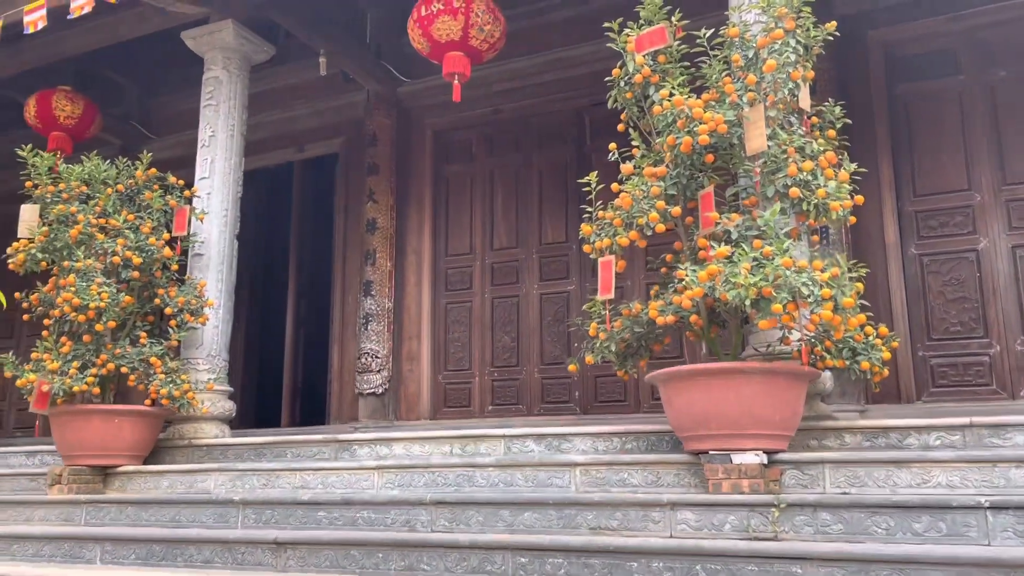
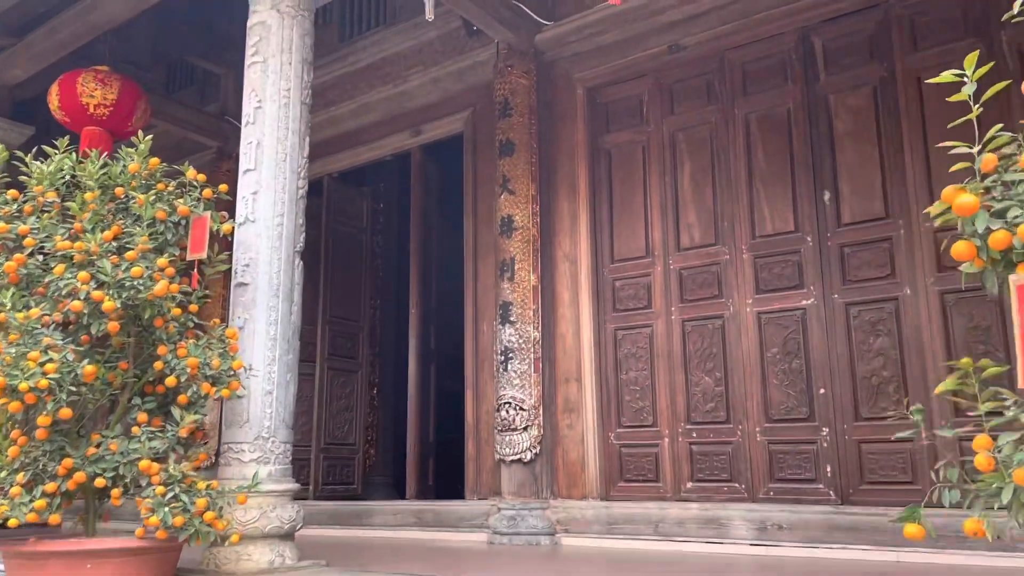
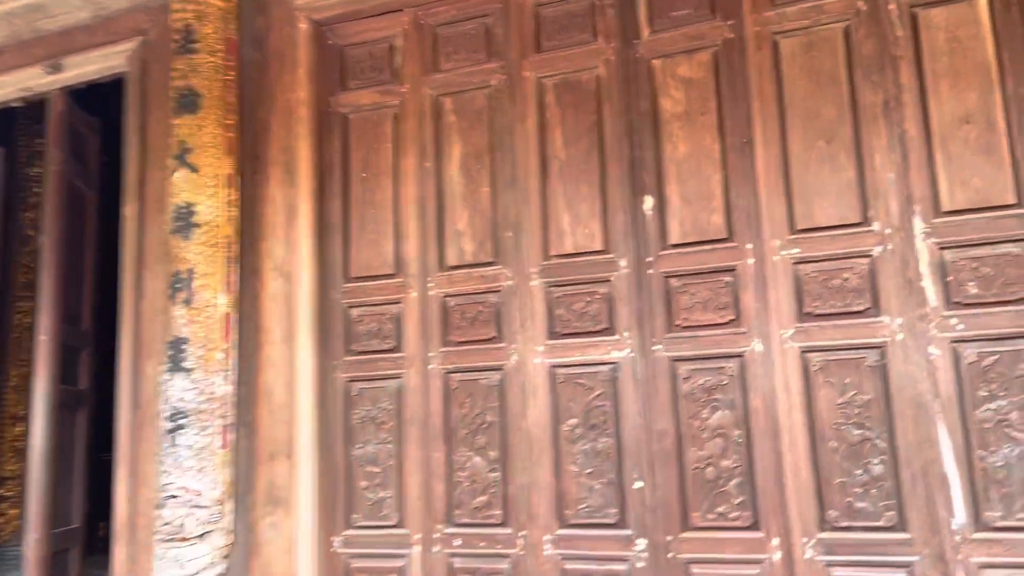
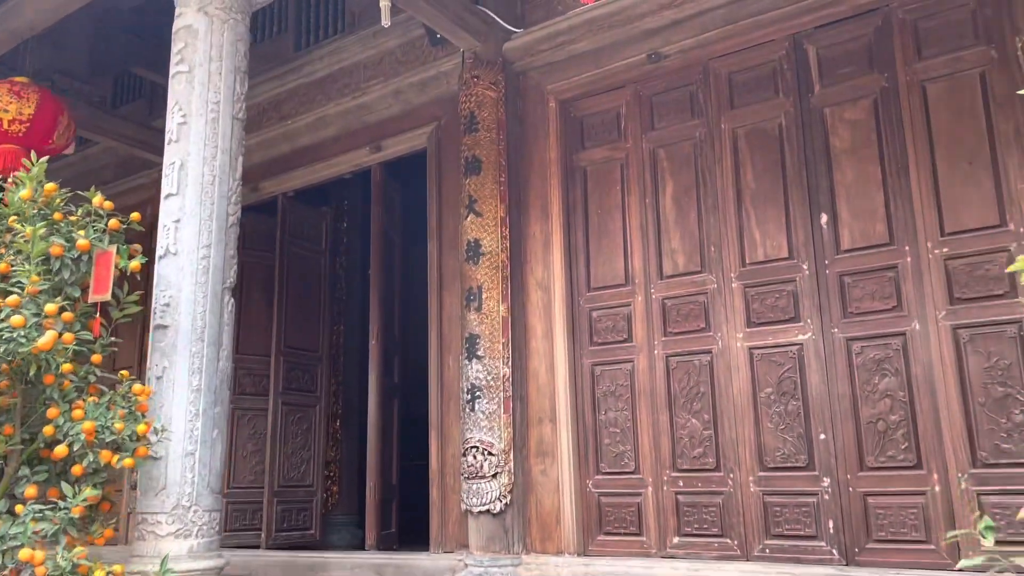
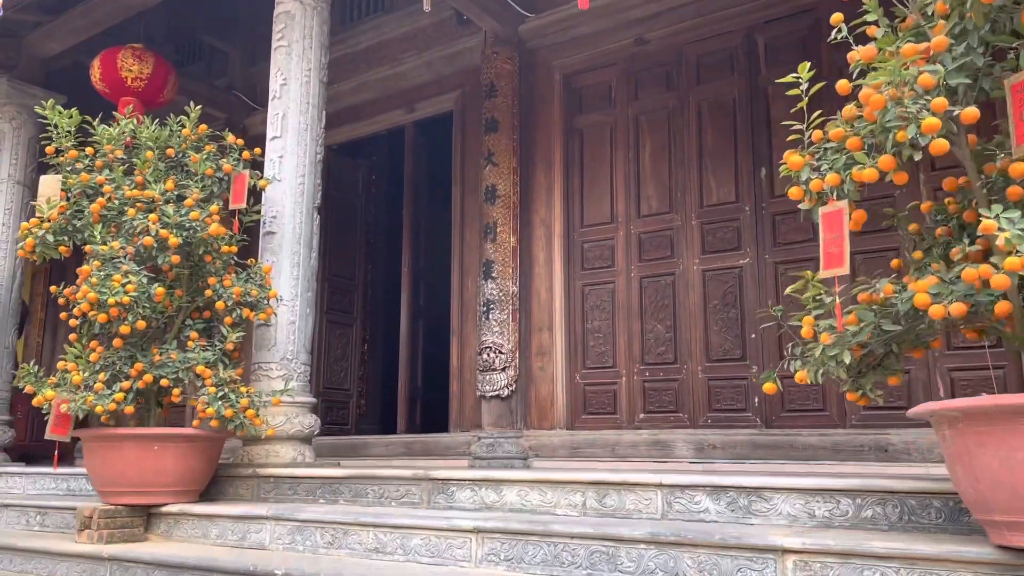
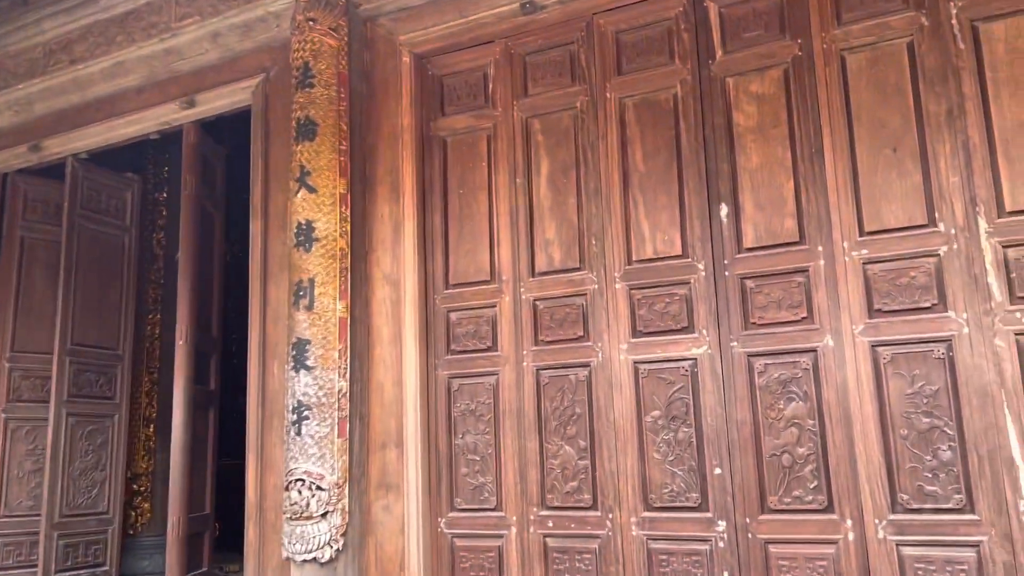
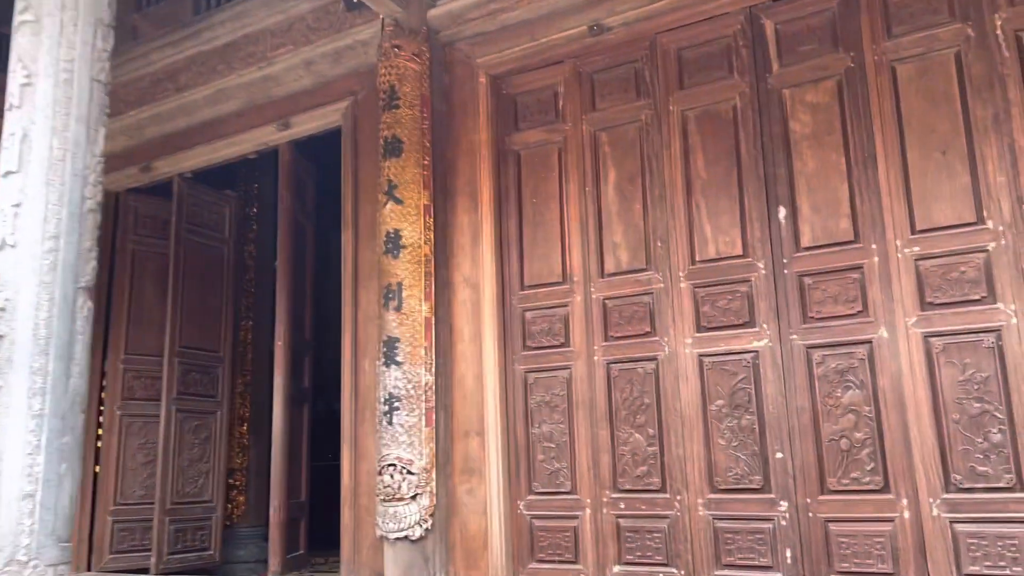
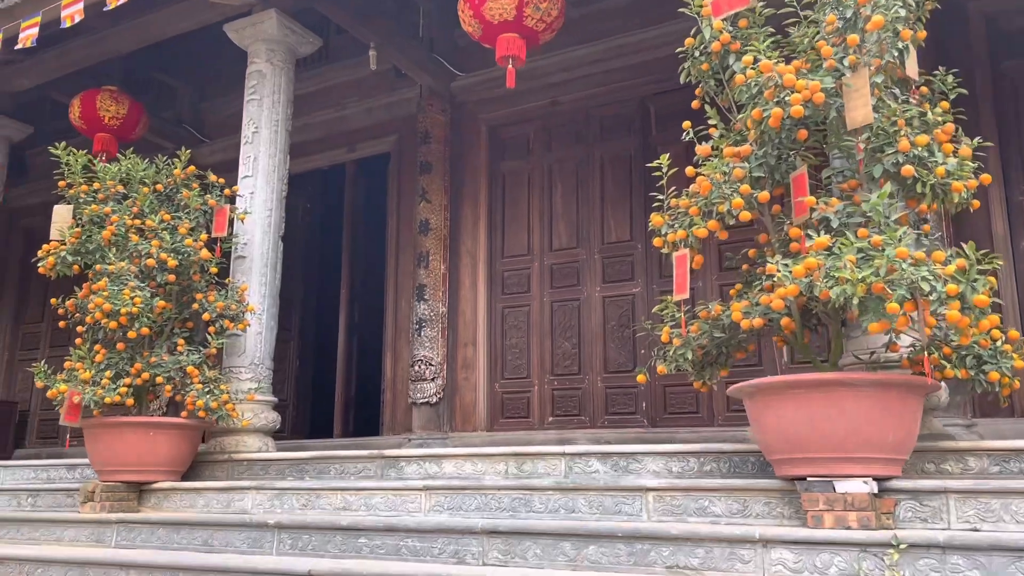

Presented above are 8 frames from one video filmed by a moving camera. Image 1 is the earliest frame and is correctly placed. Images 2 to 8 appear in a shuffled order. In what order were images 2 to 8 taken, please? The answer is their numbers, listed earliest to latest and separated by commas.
8, 5, 2, 4, 7, 6, 3
